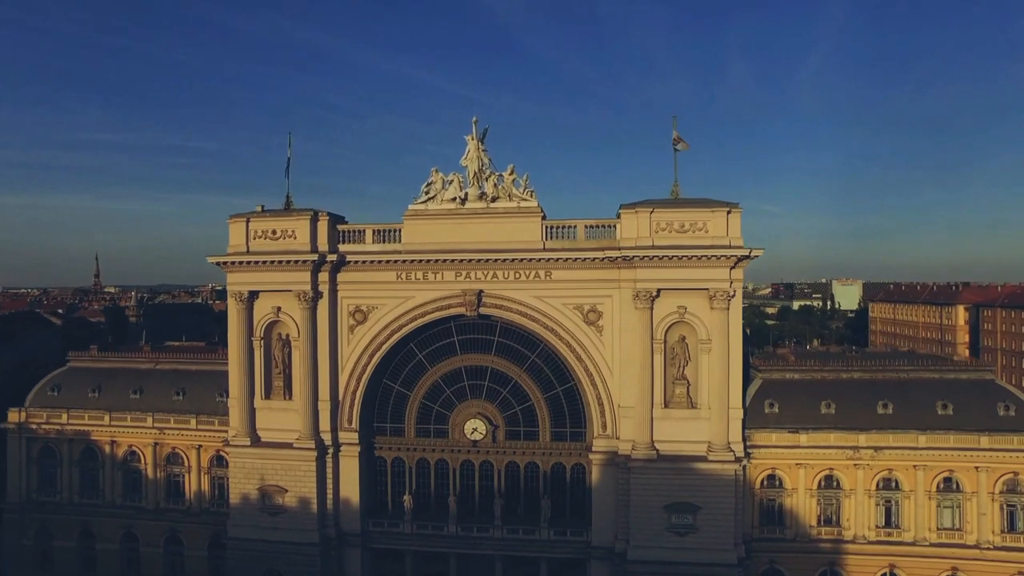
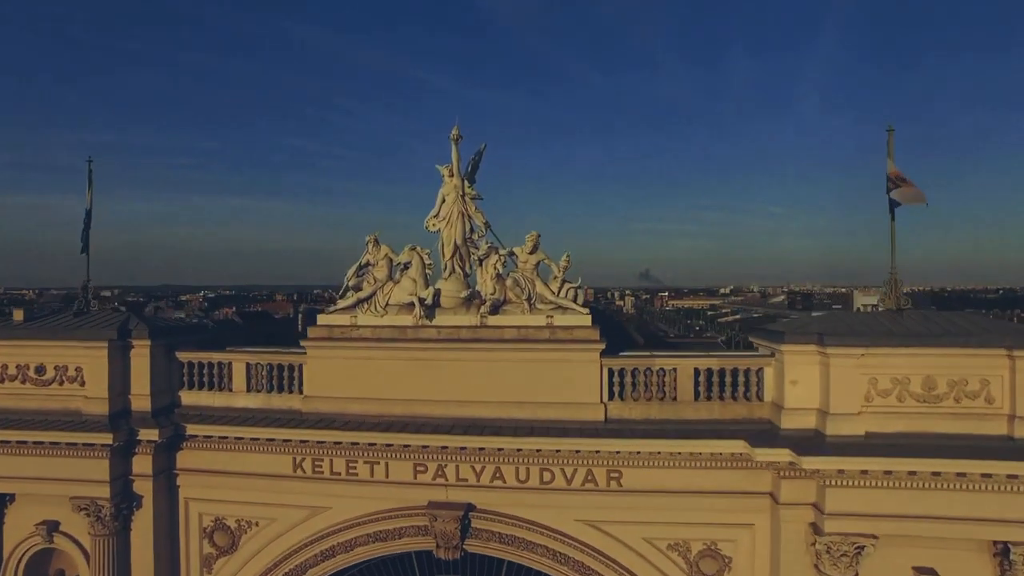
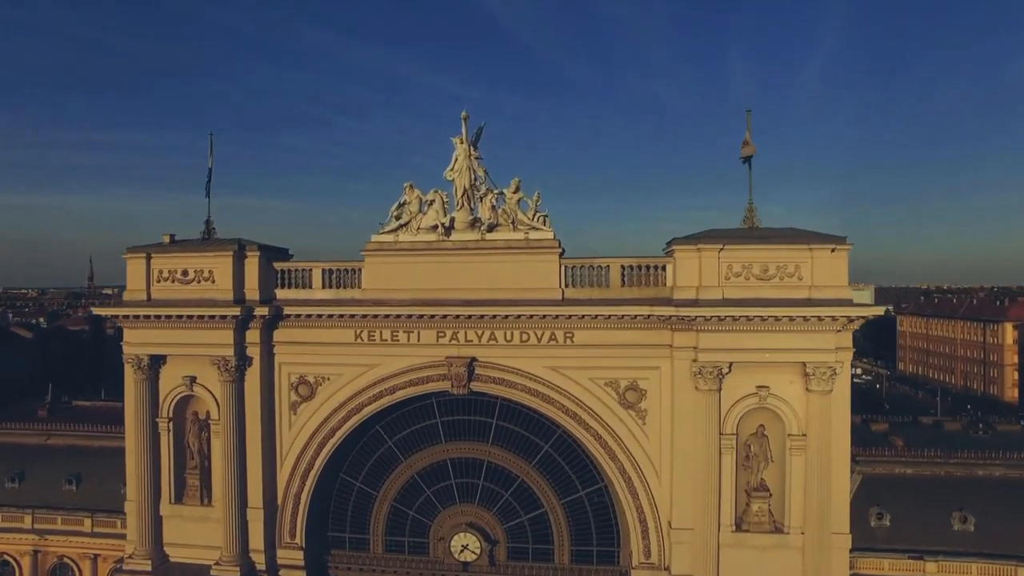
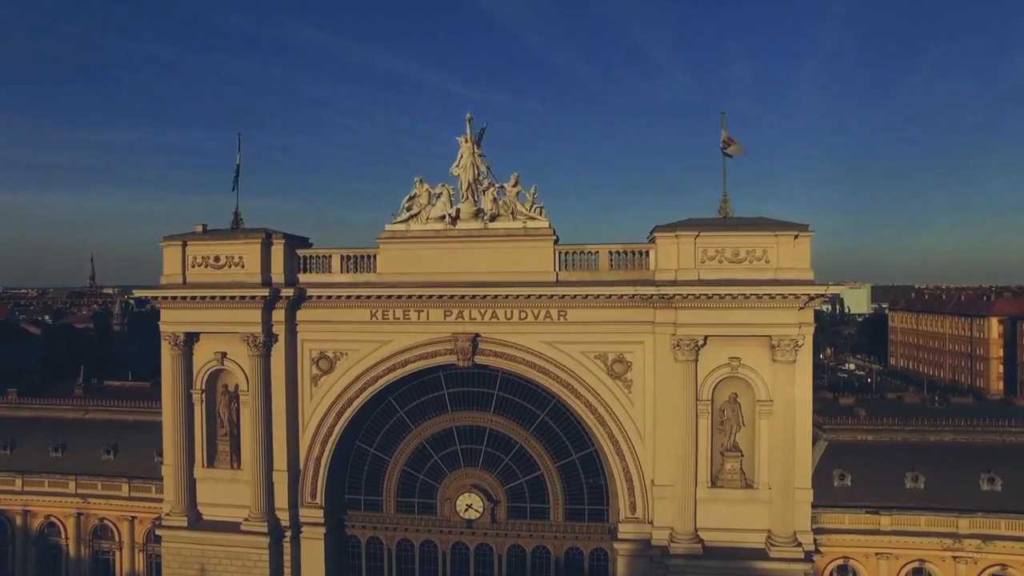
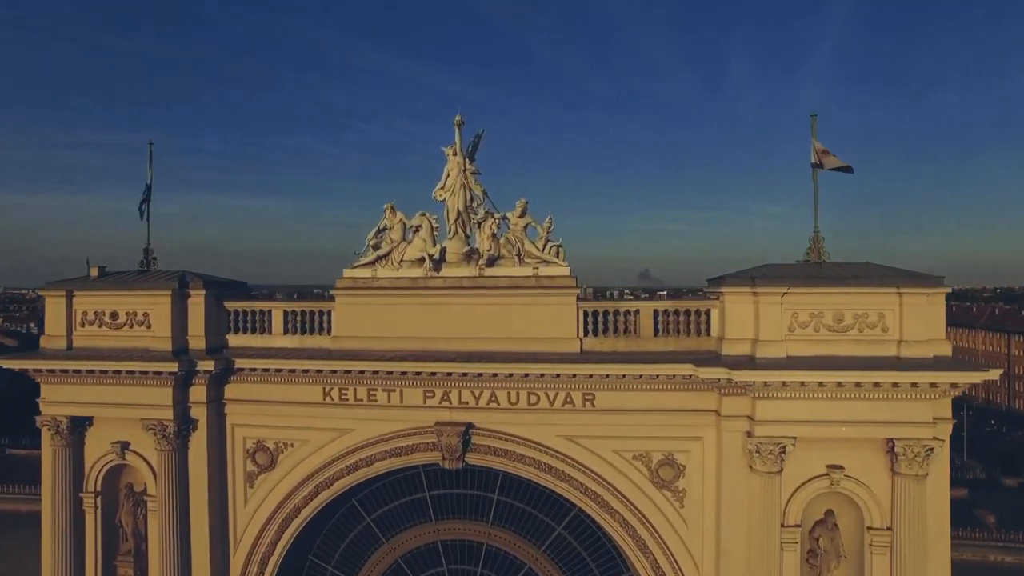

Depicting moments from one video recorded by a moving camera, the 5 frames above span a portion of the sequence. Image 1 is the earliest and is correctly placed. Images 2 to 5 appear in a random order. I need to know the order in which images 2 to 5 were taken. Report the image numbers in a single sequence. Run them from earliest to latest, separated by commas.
4, 3, 5, 2
